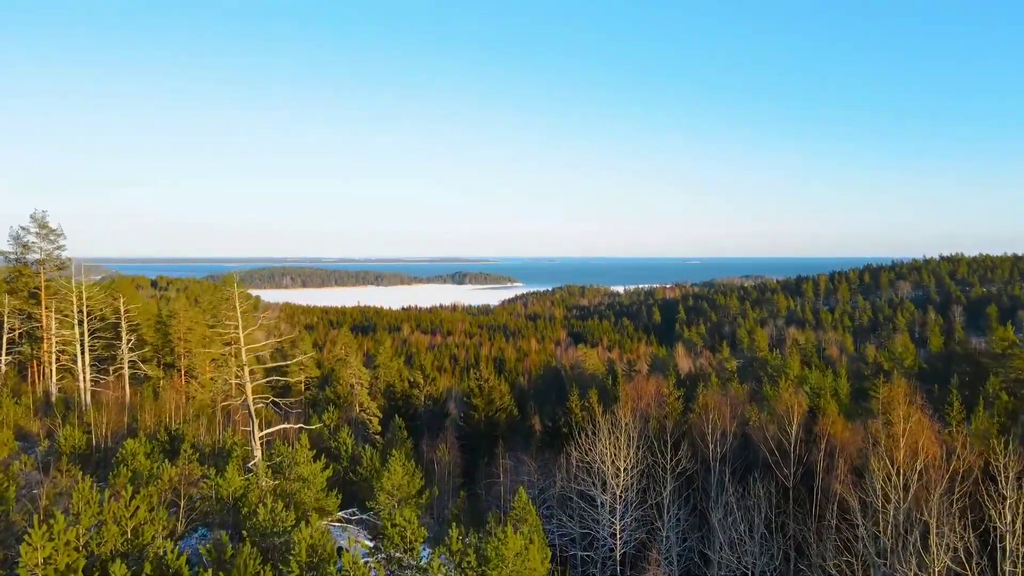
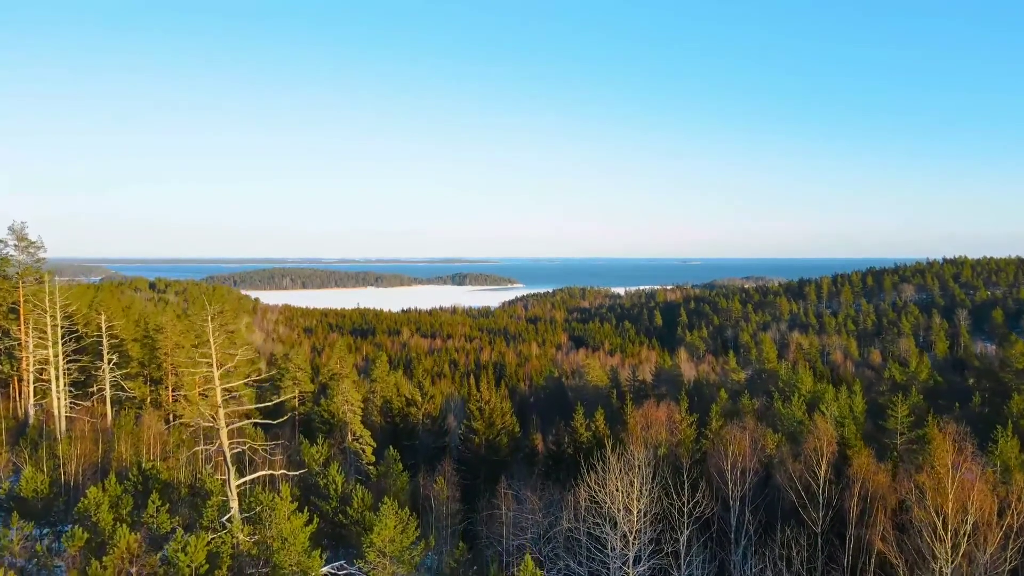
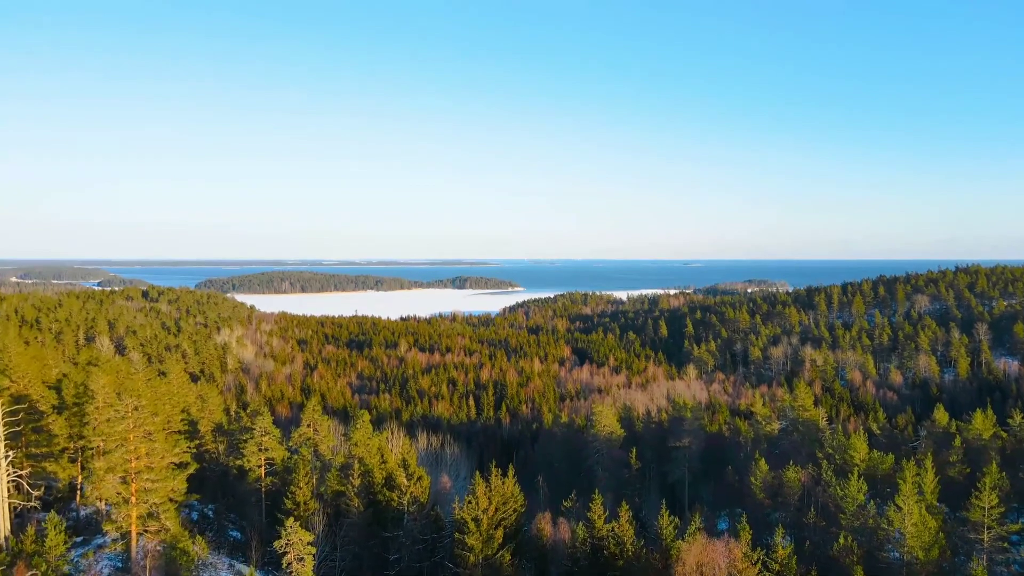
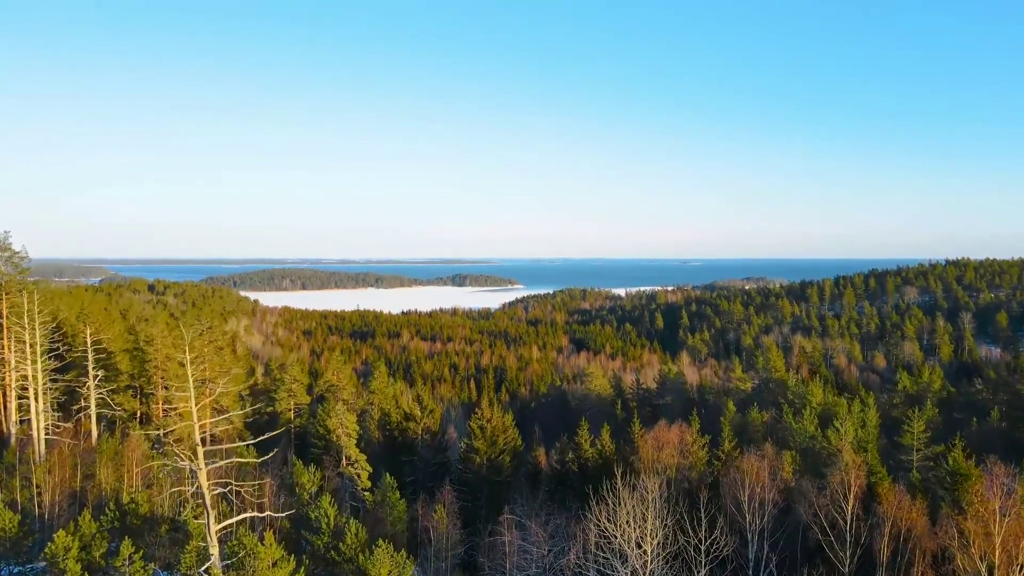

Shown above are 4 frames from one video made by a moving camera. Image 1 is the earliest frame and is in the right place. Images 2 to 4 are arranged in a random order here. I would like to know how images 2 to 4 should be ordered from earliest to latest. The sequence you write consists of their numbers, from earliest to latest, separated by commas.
2, 4, 3
